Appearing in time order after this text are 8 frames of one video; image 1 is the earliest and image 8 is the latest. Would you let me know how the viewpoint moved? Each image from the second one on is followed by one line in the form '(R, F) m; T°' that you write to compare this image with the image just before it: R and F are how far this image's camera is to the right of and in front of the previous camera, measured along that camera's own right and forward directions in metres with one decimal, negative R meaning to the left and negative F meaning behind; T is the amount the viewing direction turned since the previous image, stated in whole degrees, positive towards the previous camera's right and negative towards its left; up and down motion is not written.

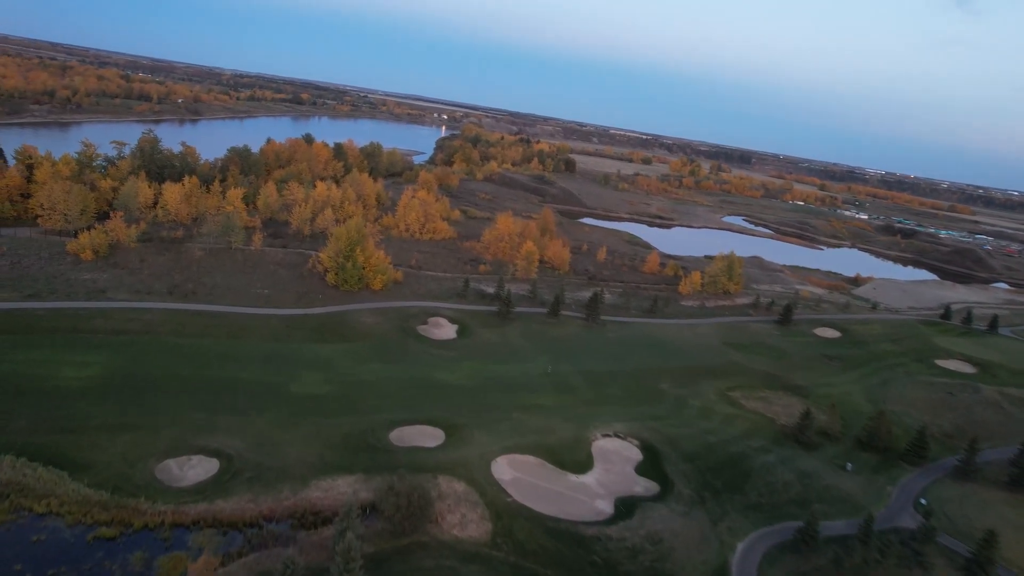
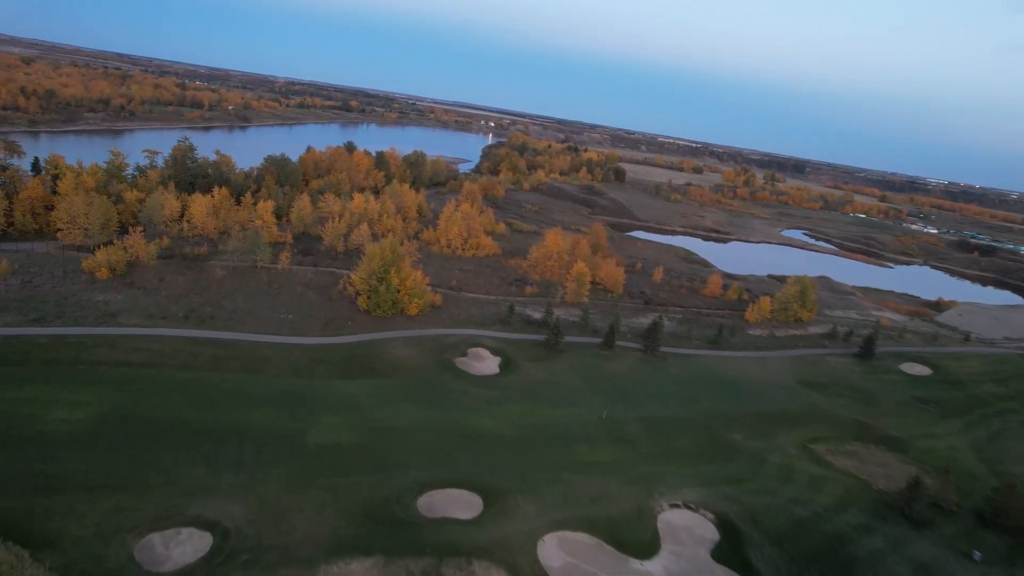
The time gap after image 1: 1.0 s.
(-0.4, +4.4) m; -4°
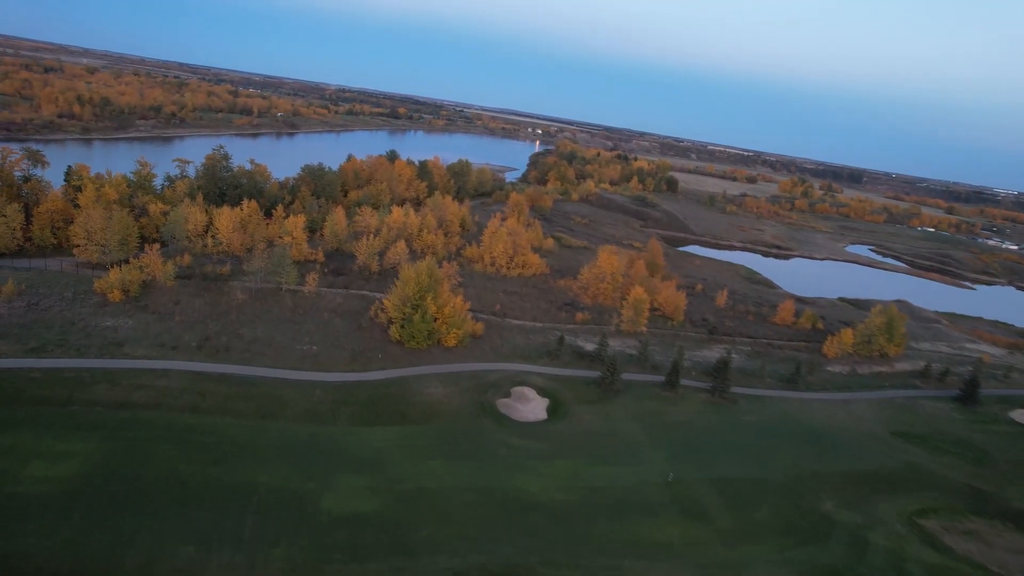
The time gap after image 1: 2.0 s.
(-0.4, +4.4) m; -4°
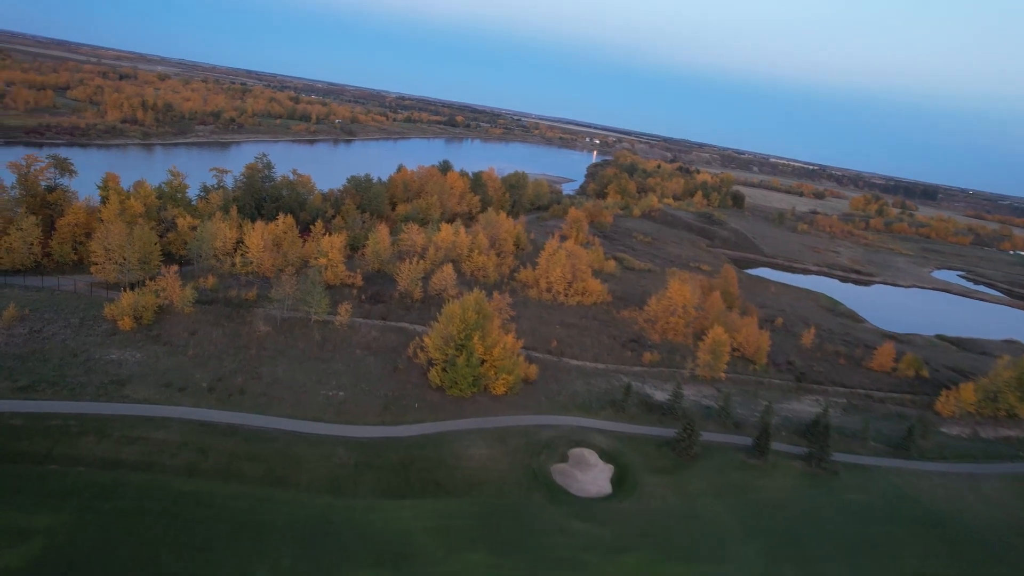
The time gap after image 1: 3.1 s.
(-0.4, +5.0) m; -4°
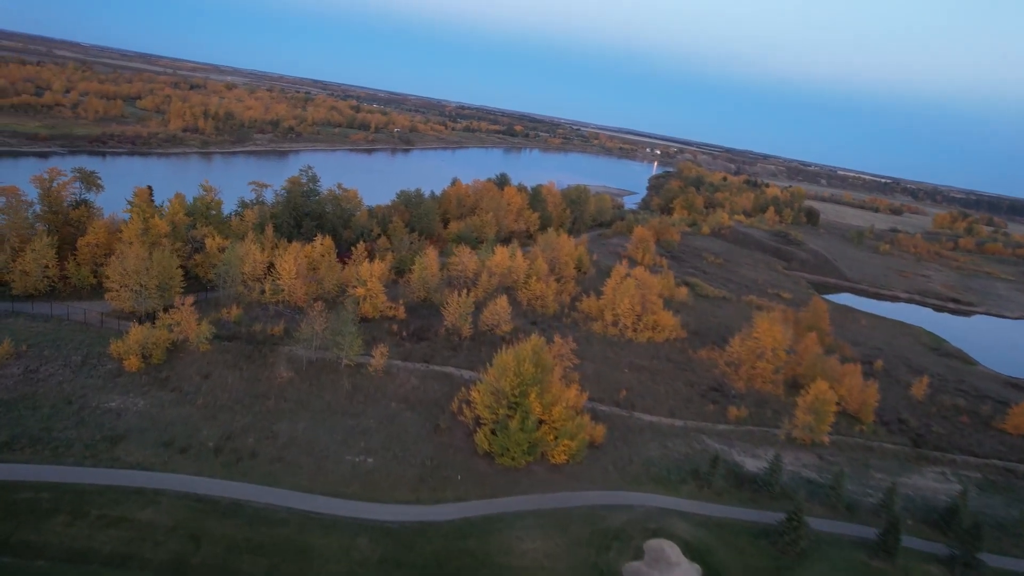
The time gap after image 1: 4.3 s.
(-0.4, +5.0) m; -5°
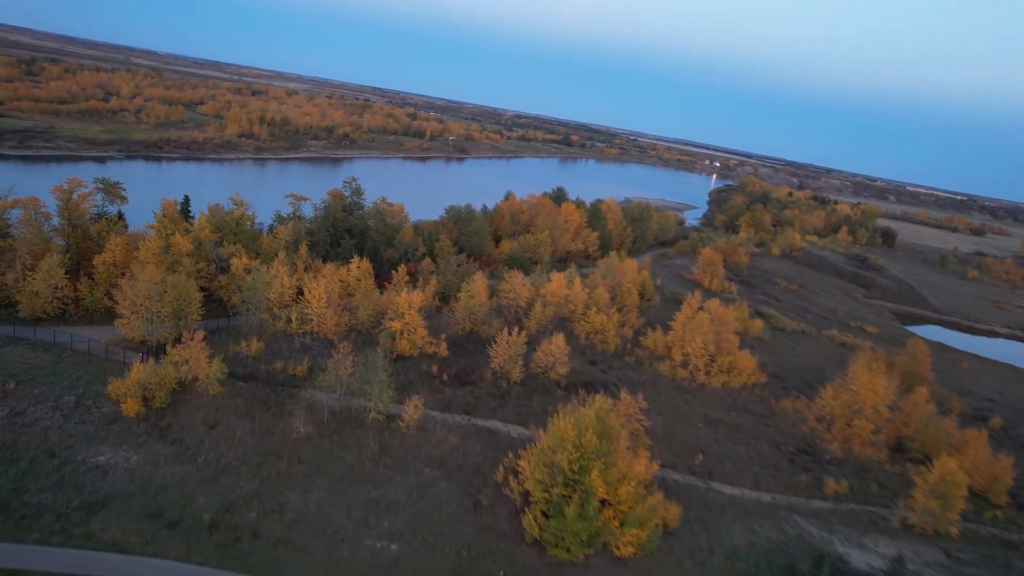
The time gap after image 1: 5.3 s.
(-0.4, +4.4) m; -4°
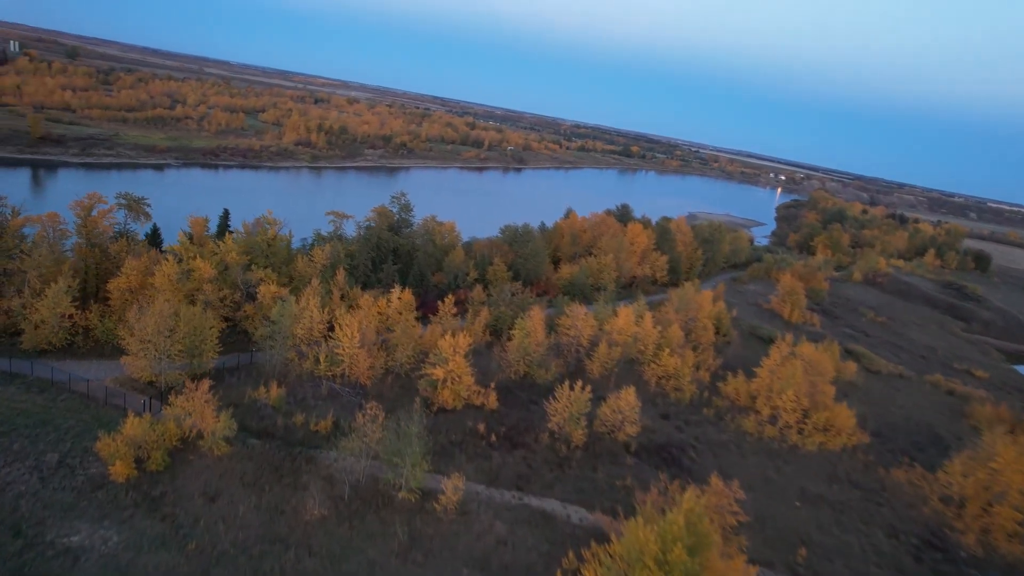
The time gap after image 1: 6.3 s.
(-0.4, +4.4) m; -5°
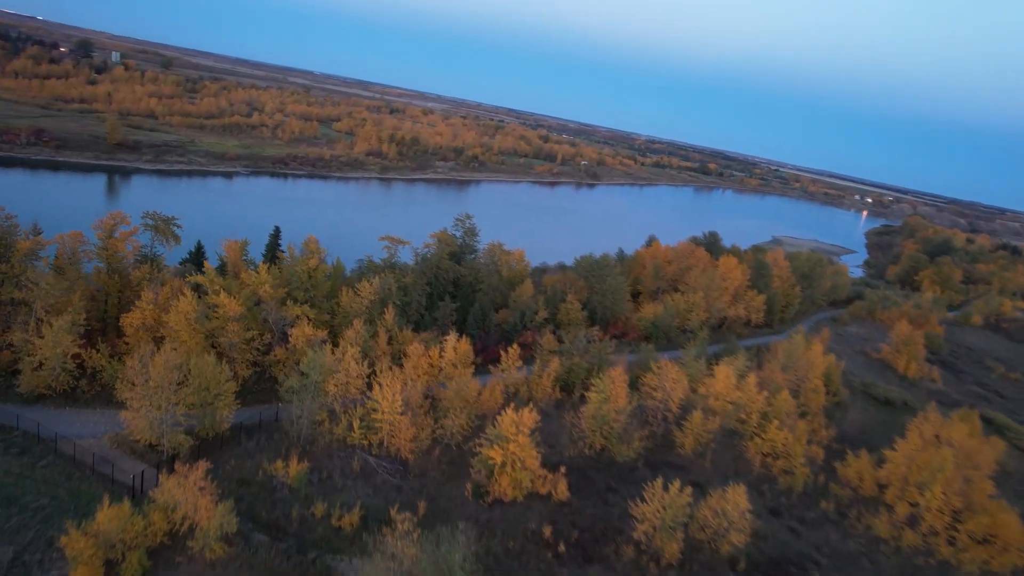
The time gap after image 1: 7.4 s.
(-0.5, +5.0) m; -6°
